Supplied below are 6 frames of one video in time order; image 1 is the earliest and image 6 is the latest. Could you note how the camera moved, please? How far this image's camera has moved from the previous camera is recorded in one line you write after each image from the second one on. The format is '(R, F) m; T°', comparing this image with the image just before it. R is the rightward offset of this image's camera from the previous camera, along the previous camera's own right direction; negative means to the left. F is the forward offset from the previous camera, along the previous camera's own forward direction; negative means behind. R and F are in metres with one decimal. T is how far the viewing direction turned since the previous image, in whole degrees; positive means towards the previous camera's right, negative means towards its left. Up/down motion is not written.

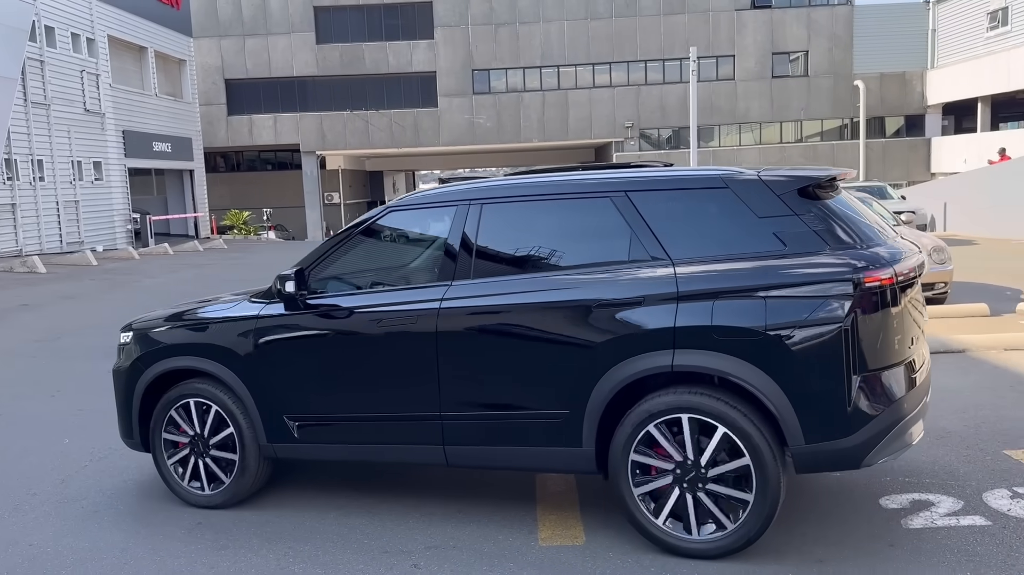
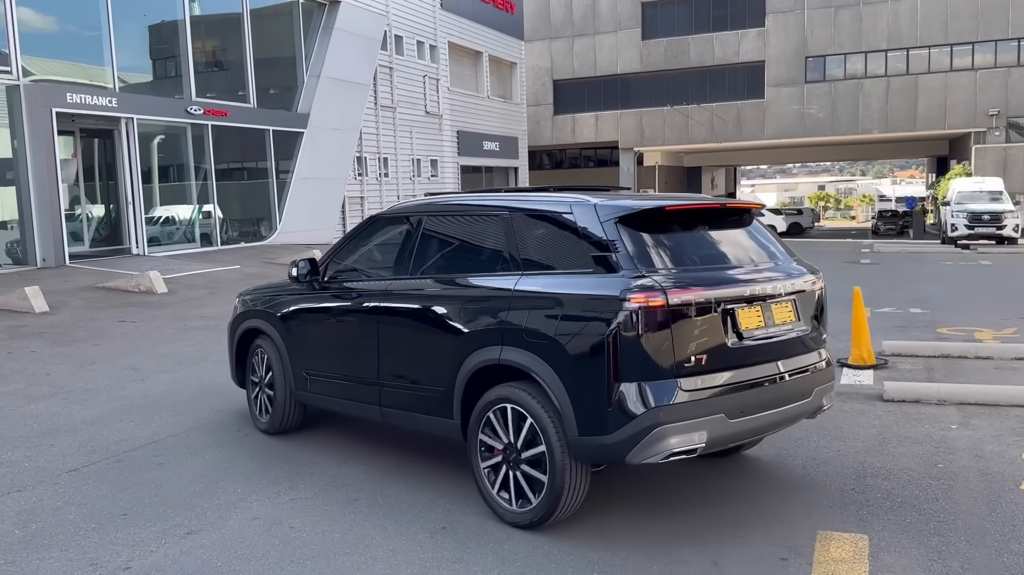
(+0.2, +0.5) m; -21°
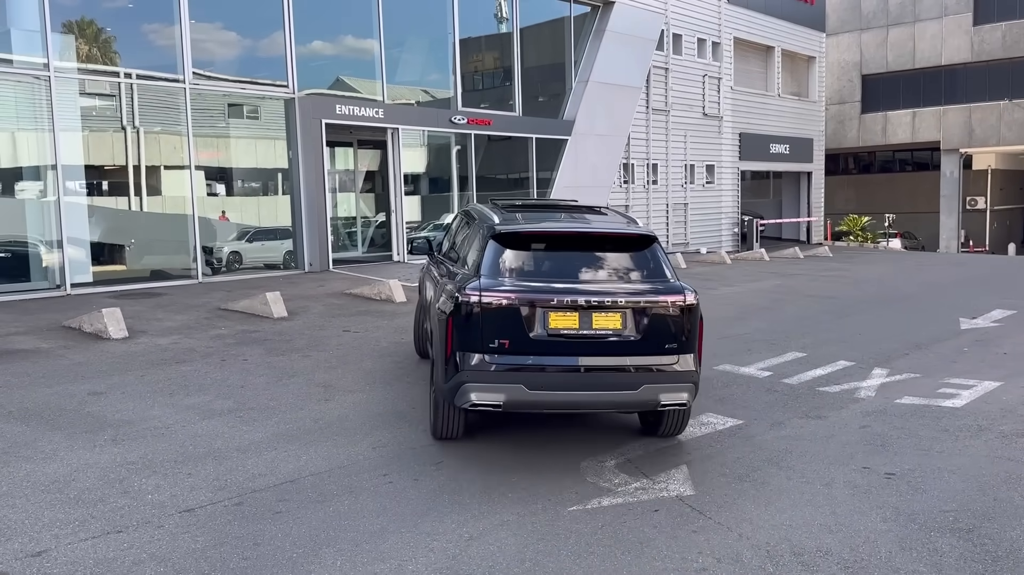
(+0.5, +1.3) m; -19°
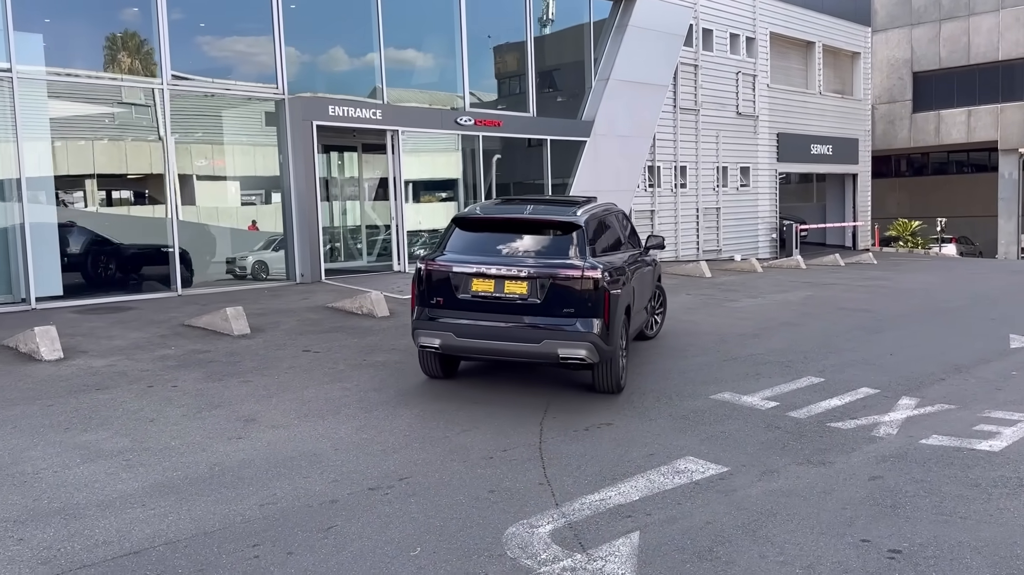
(+0.7, +1.0) m; -3°
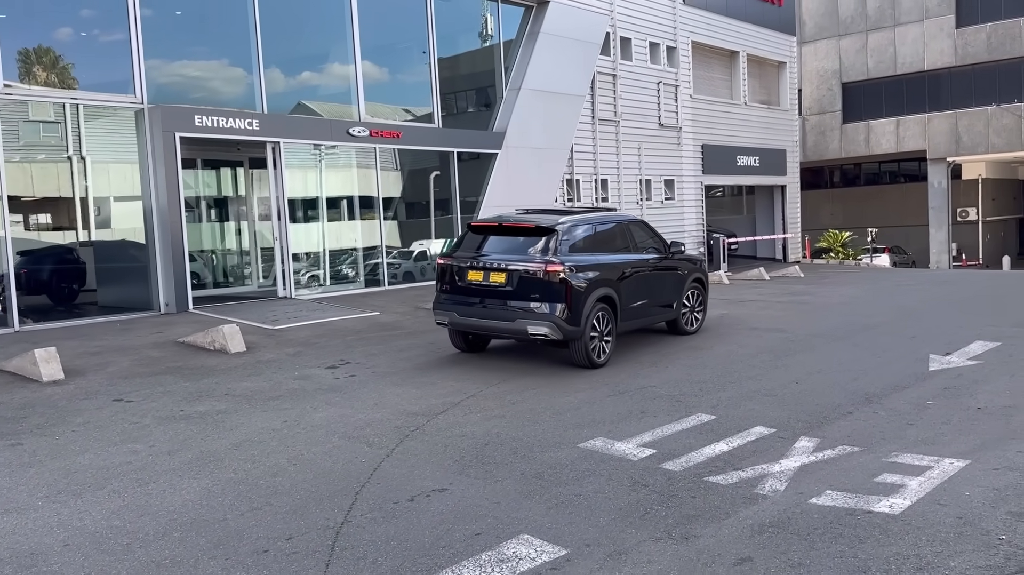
(+0.9, +1.1) m; +3°
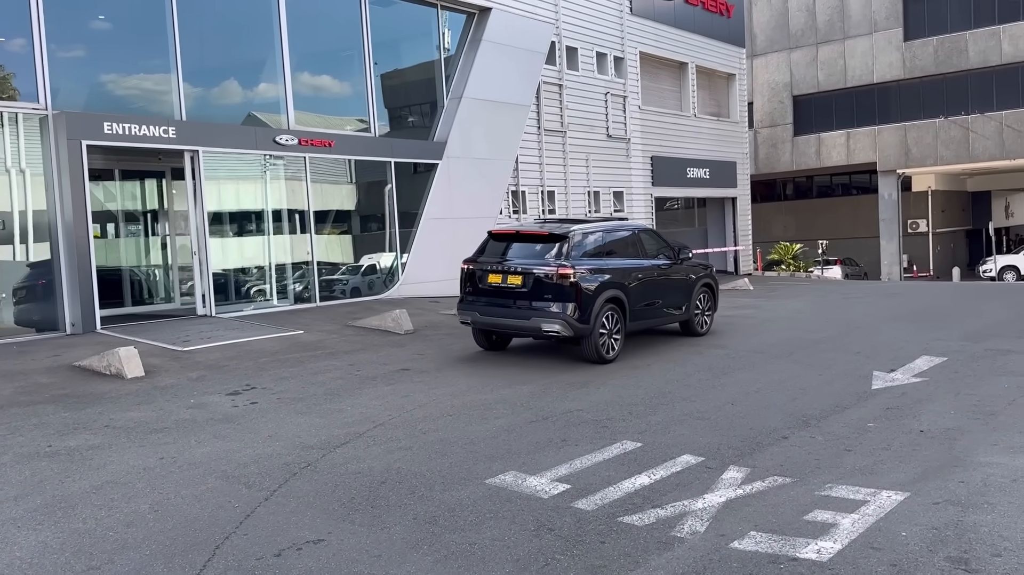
(+0.4, +0.6) m; +2°
